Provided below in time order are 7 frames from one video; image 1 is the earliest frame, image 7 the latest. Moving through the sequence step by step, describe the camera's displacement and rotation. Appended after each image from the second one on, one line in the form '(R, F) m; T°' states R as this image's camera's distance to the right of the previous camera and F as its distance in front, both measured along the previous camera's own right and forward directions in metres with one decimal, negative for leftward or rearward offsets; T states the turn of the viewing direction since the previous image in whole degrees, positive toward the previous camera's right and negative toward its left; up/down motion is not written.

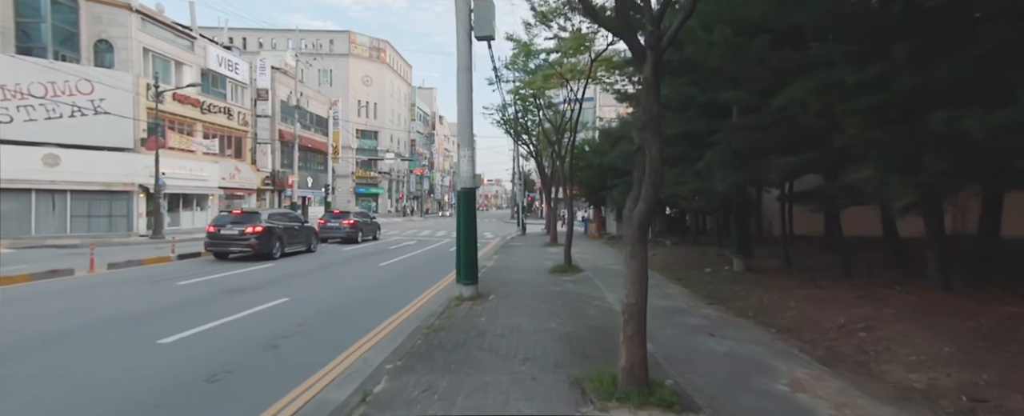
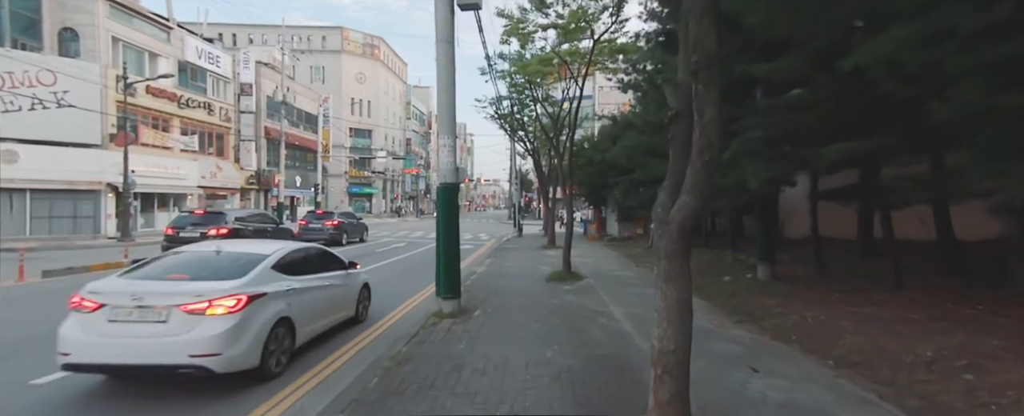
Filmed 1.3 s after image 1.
(+0.2, +1.6) m; 0°
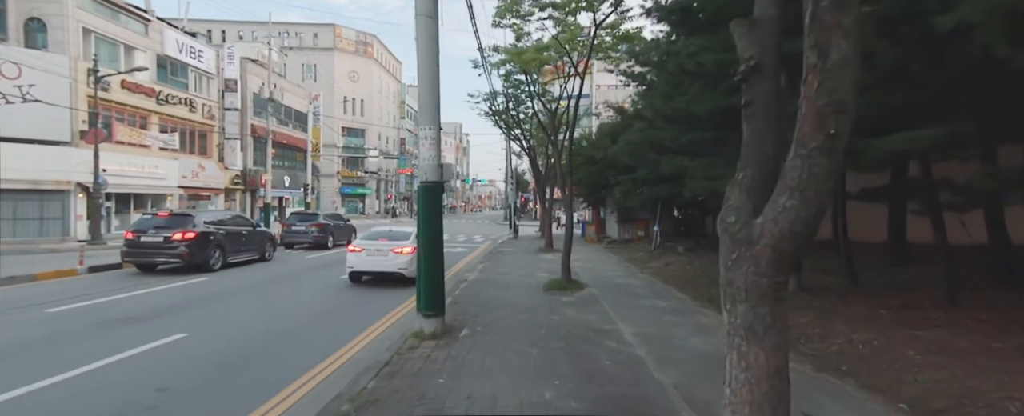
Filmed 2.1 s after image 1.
(+0.1, +1.2) m; 0°
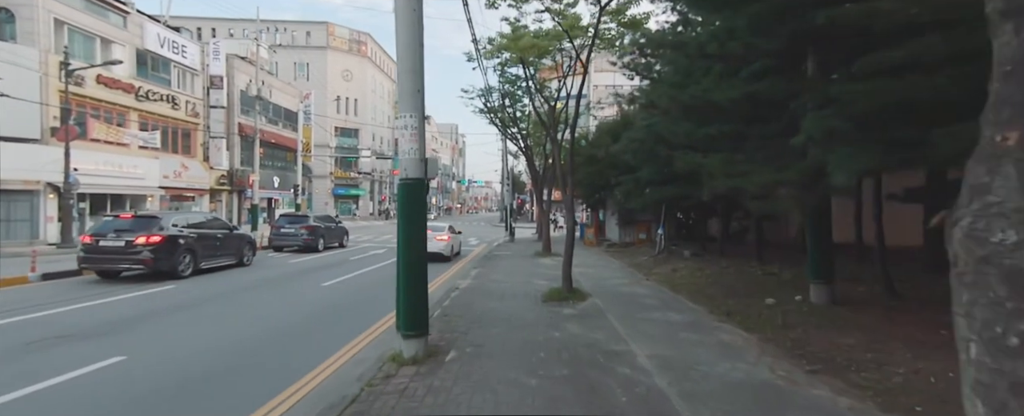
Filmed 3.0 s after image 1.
(0.0, +1.1) m; 0°
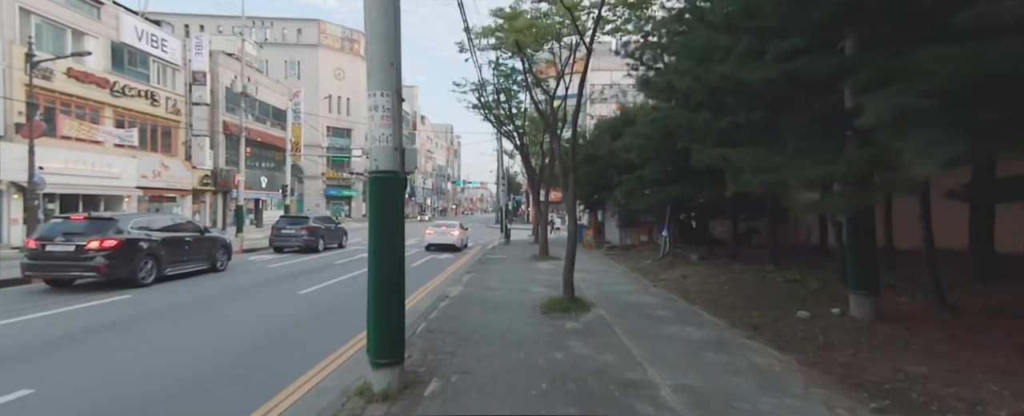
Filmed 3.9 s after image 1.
(0.0, +1.1) m; +1°
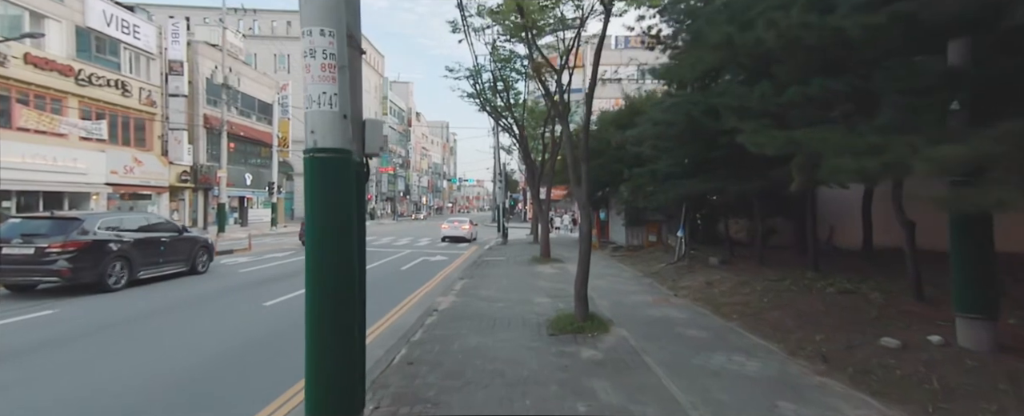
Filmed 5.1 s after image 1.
(-0.1, +1.7) m; 0°
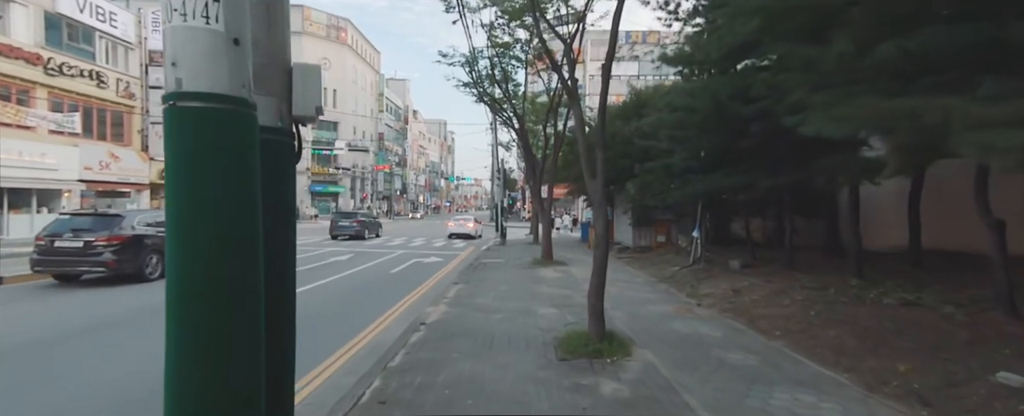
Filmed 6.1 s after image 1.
(0.0, +1.4) m; 0°
